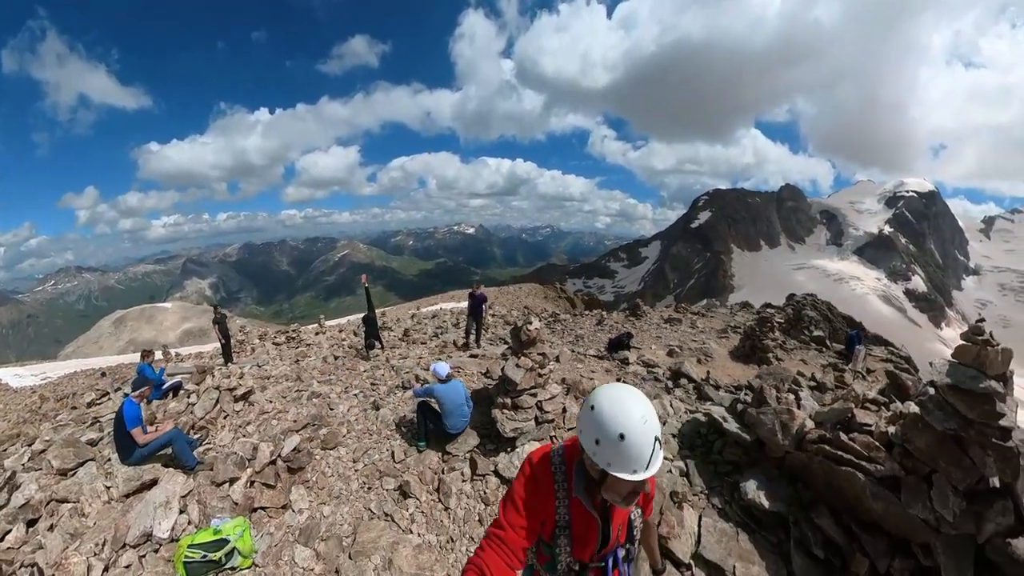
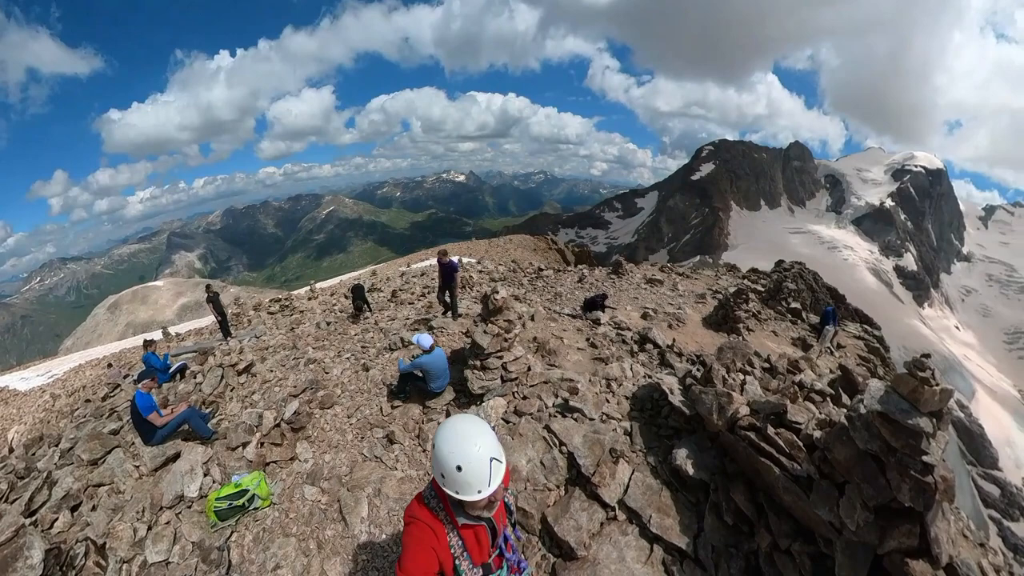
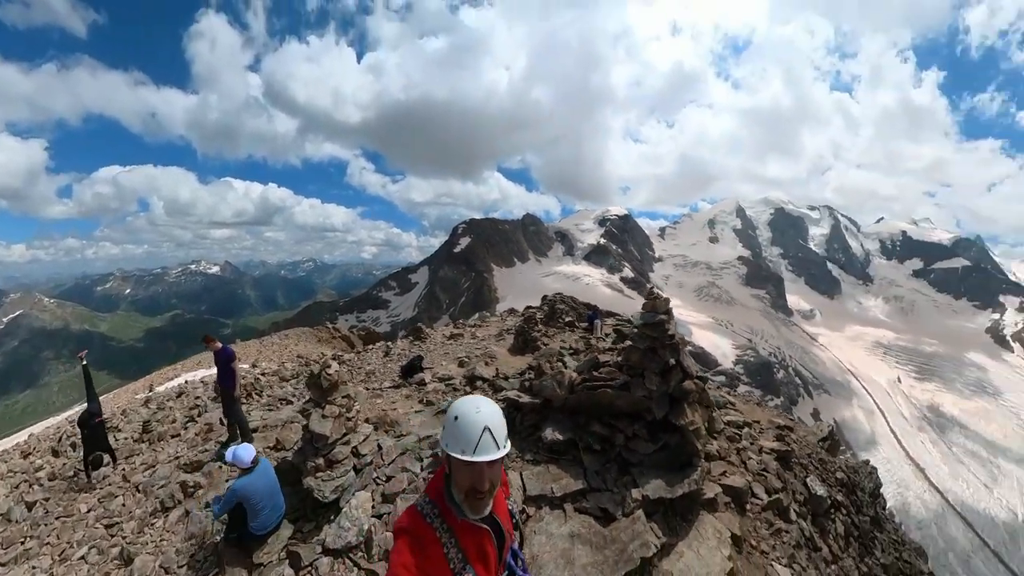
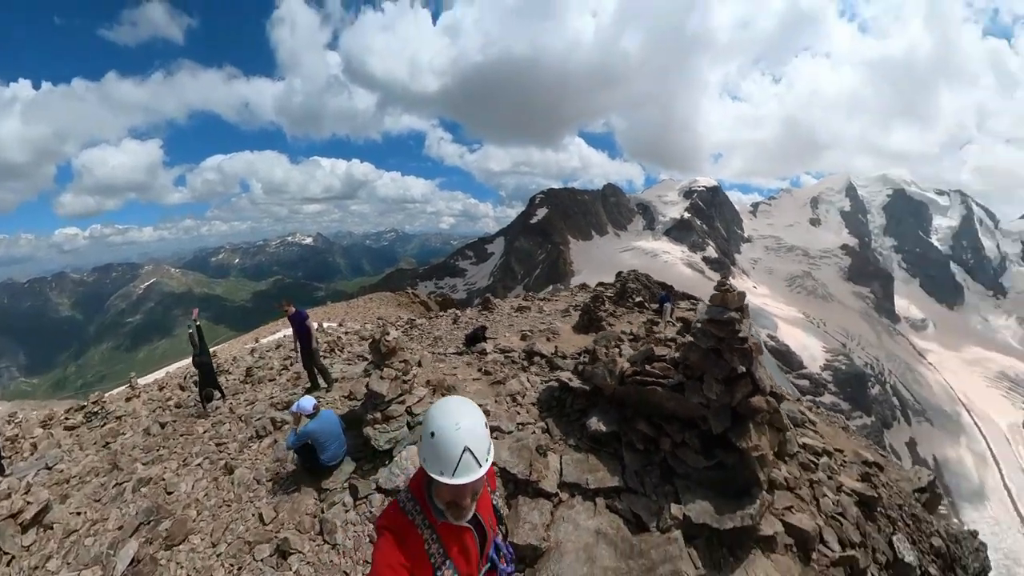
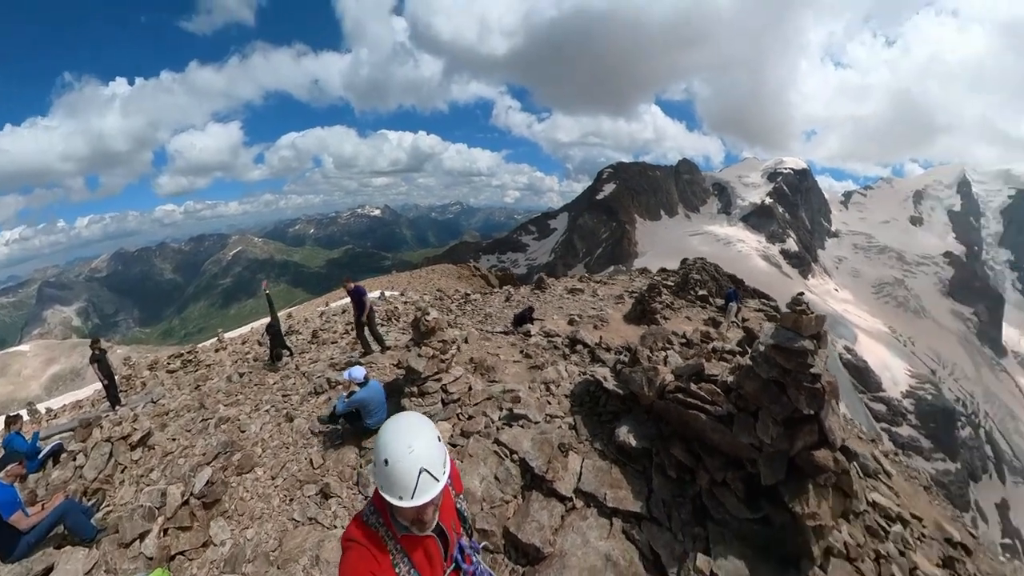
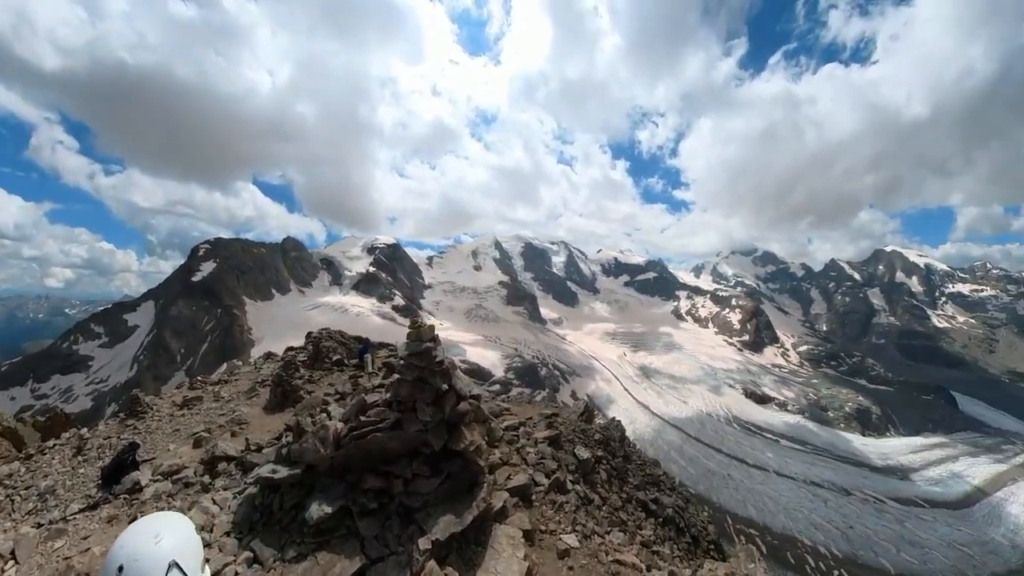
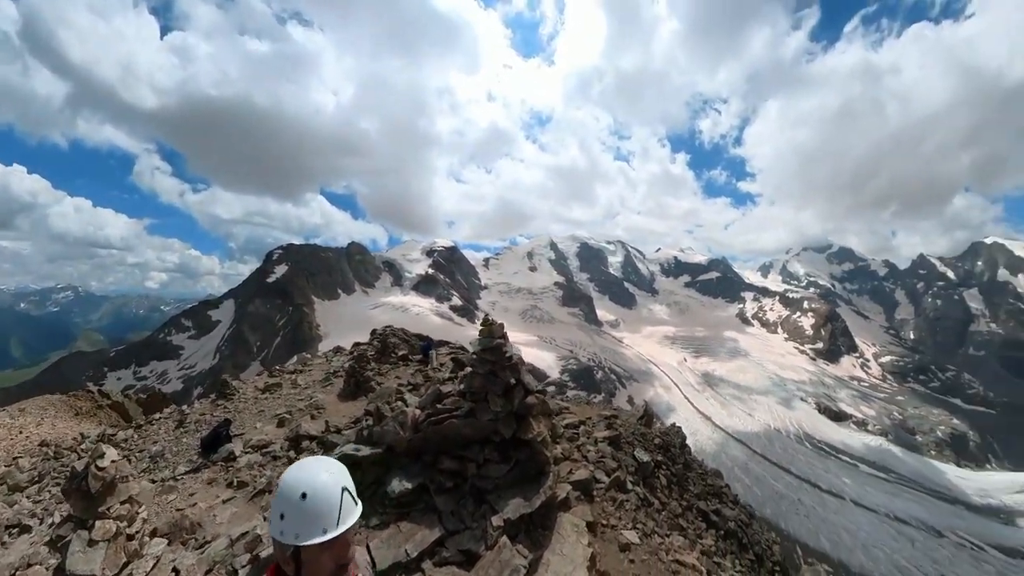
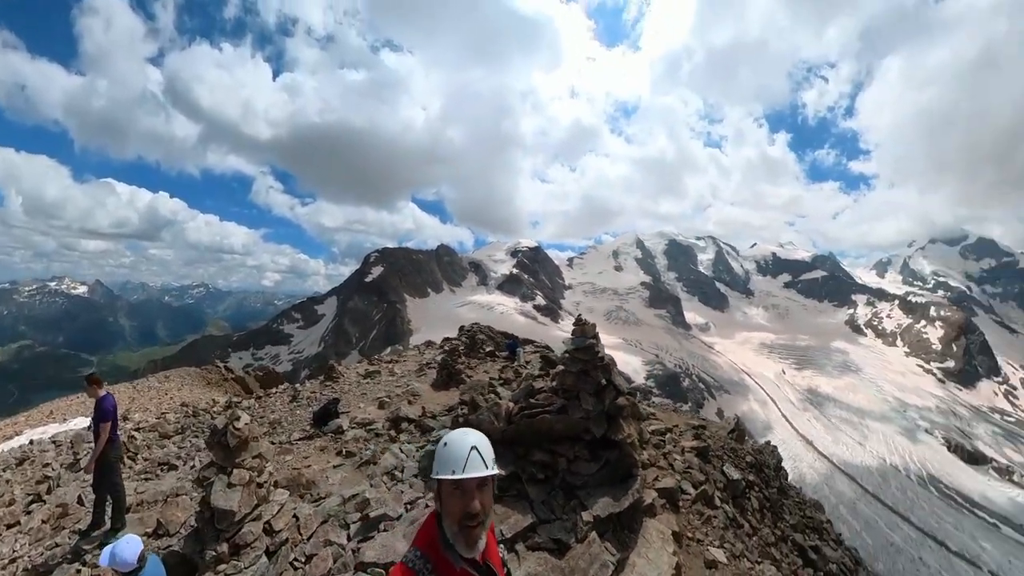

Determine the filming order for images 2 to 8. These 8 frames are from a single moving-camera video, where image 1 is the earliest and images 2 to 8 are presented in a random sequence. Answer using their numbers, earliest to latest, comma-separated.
2, 5, 4, 3, 8, 7, 6
